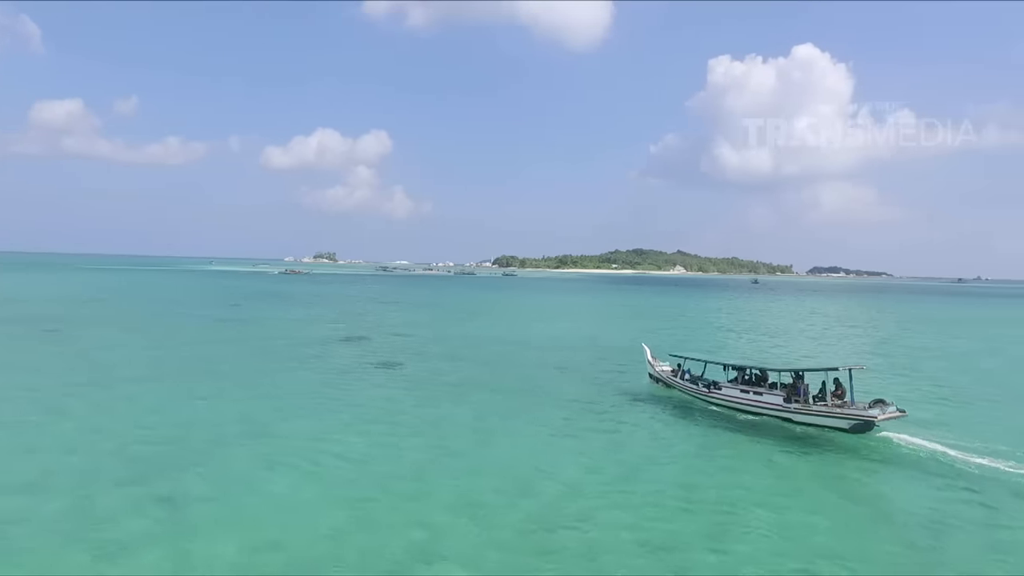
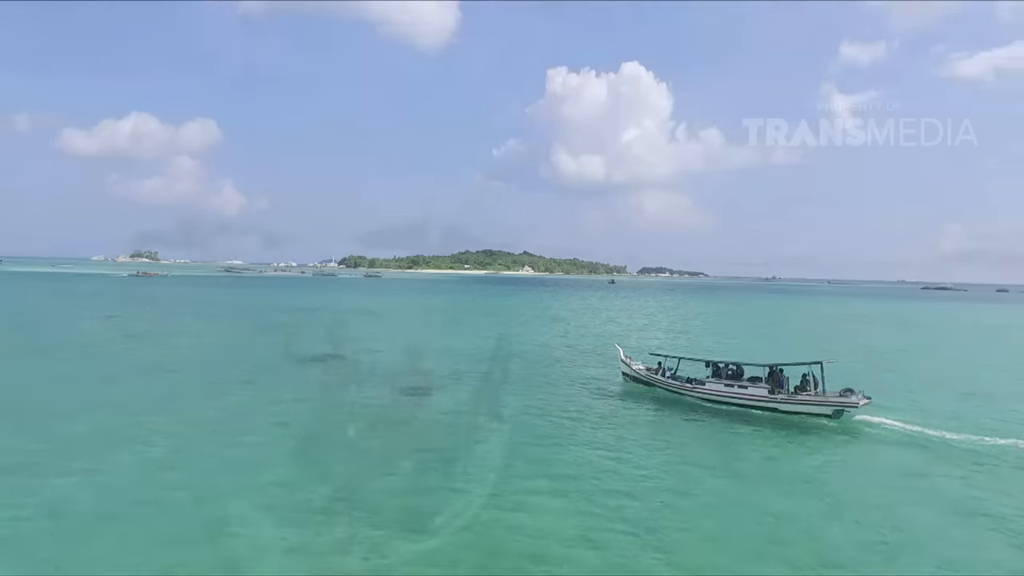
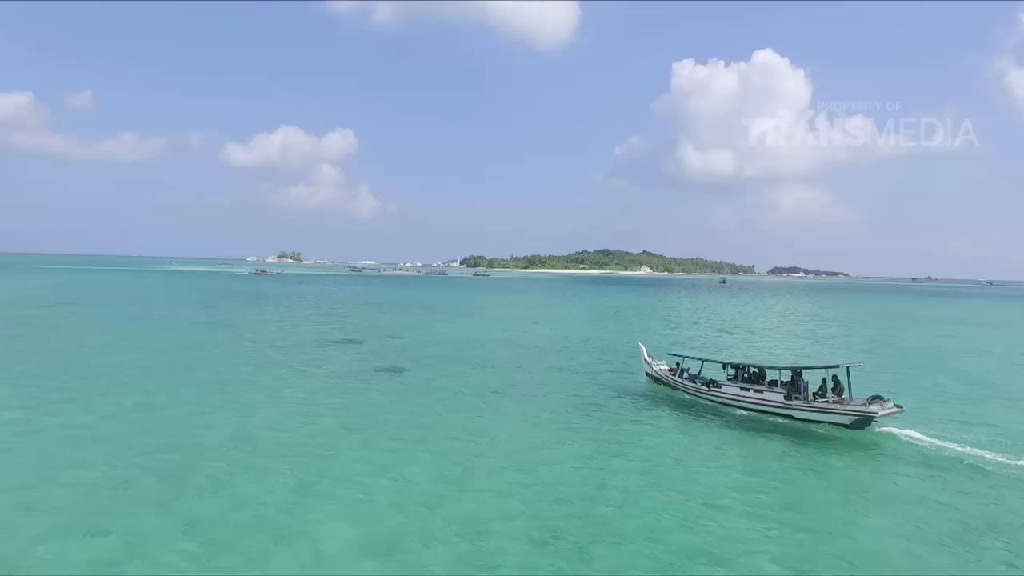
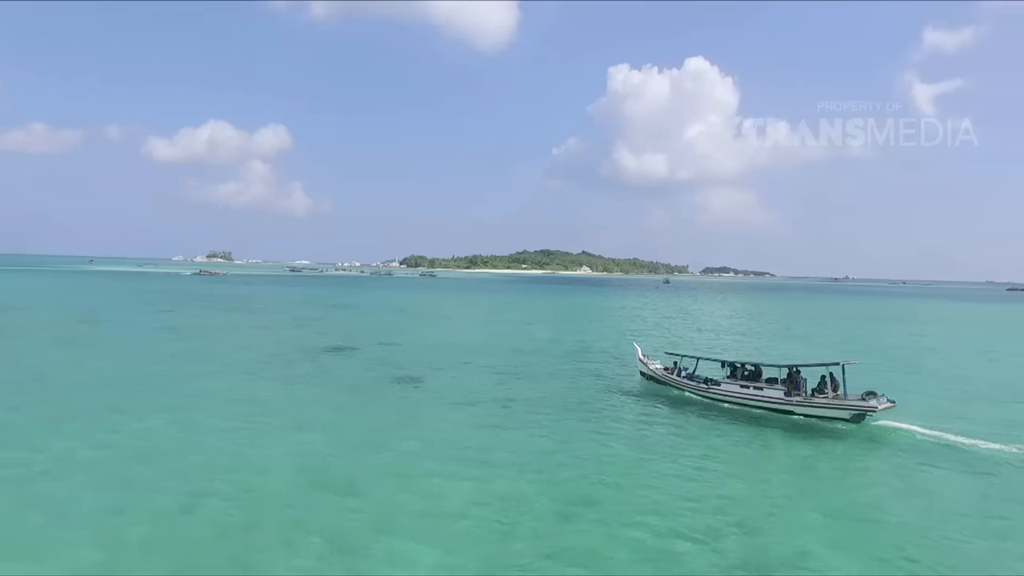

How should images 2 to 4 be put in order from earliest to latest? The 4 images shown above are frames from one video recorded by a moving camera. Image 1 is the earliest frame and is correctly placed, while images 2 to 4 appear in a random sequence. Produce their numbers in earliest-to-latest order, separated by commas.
3, 4, 2
